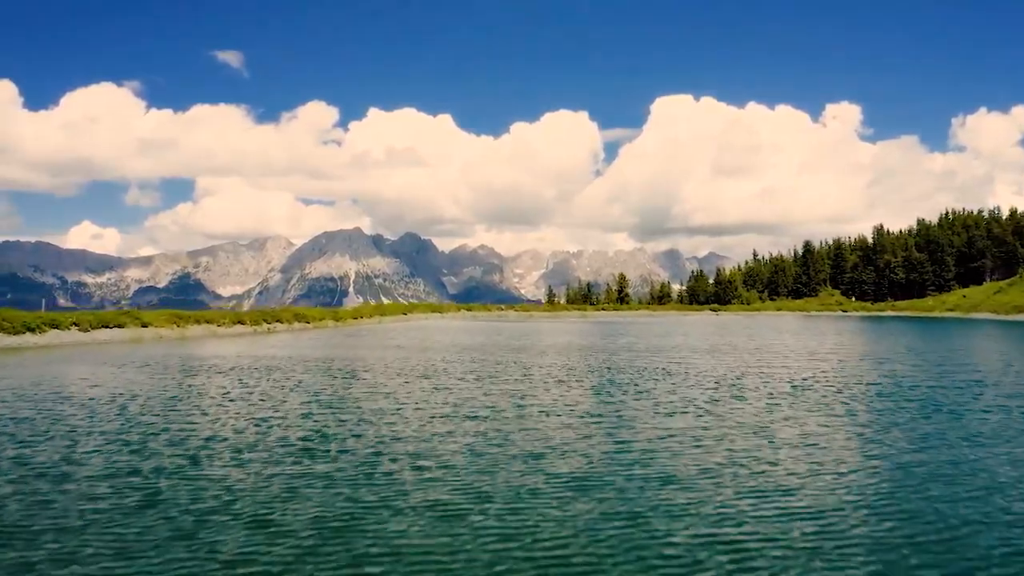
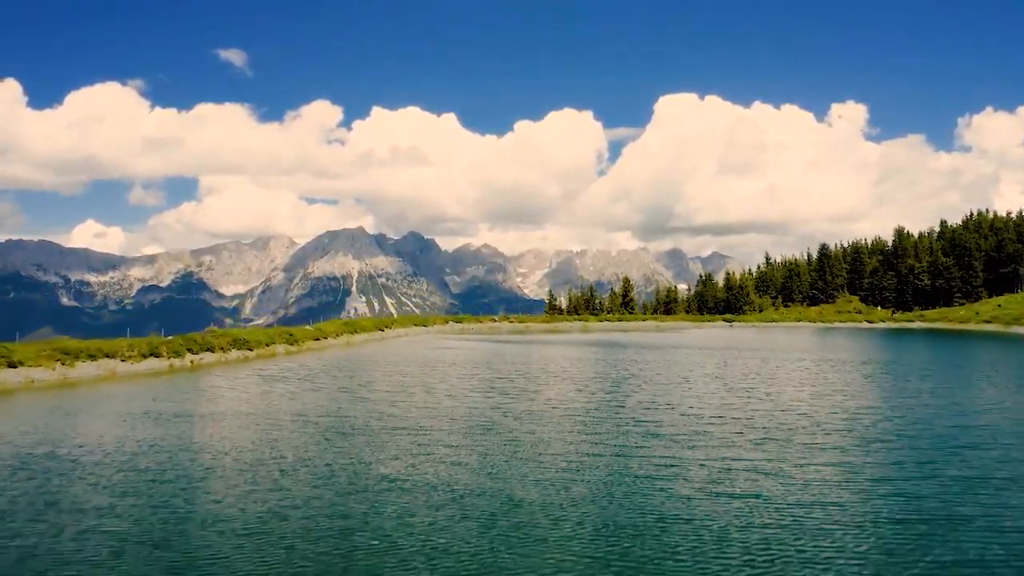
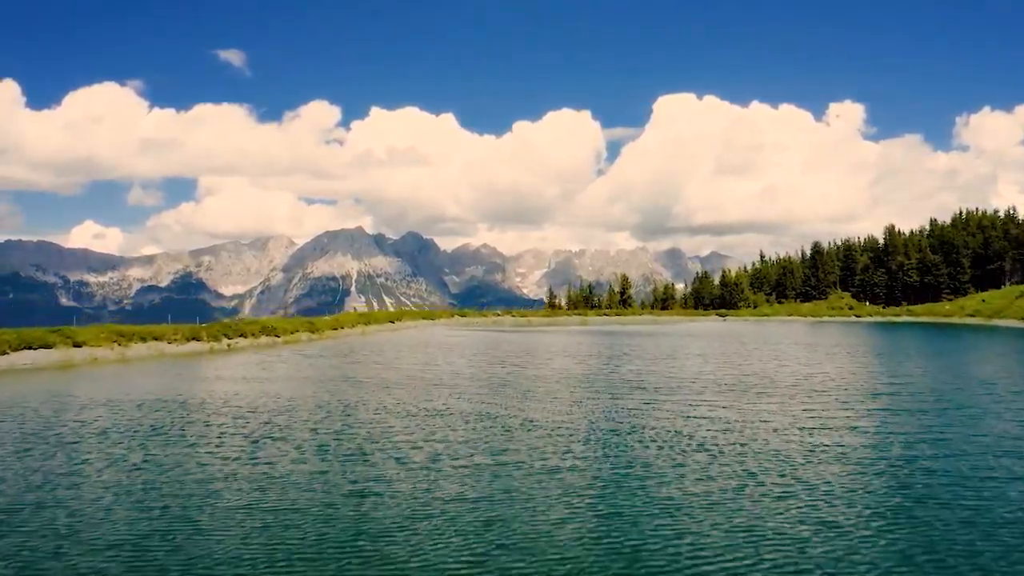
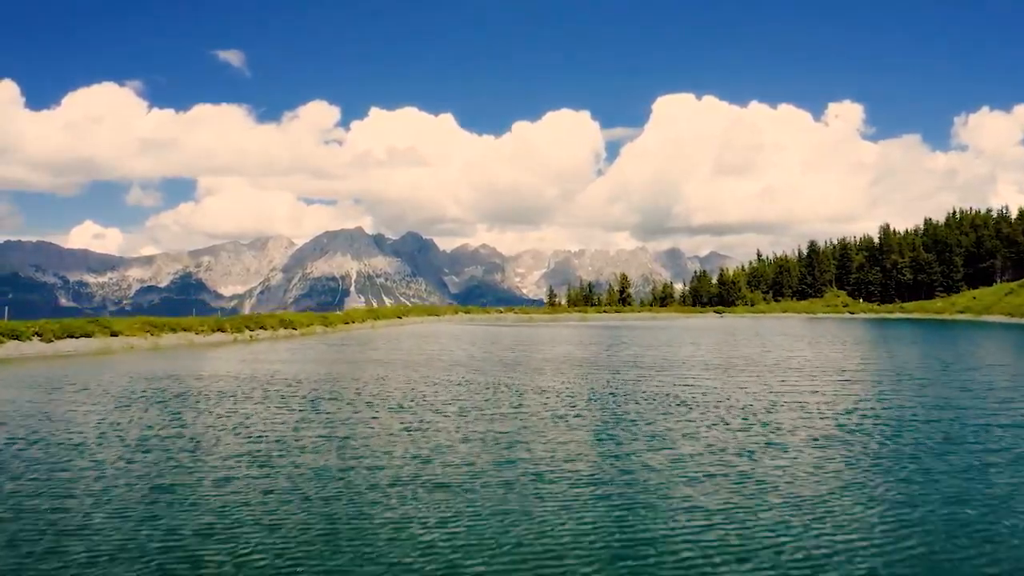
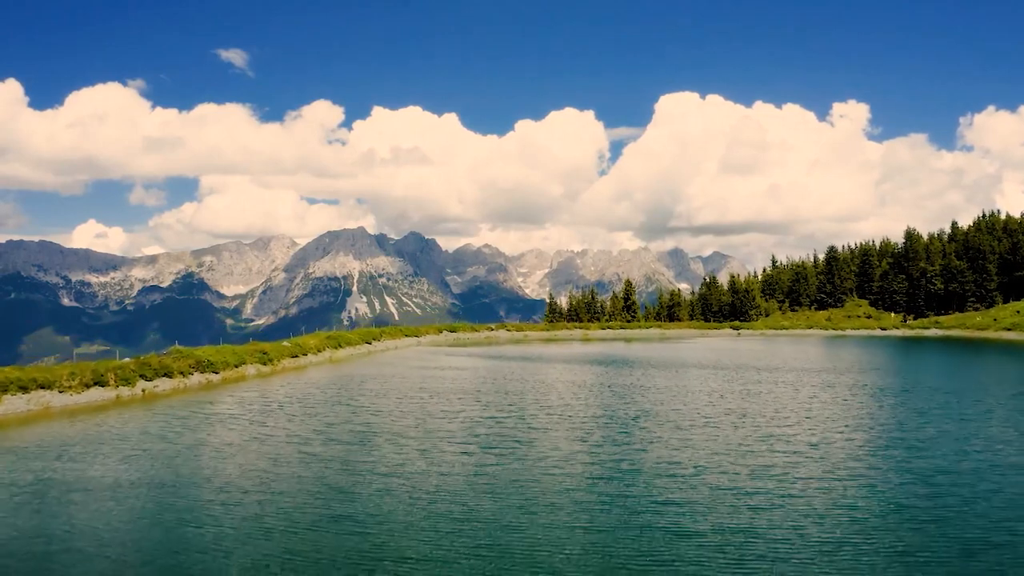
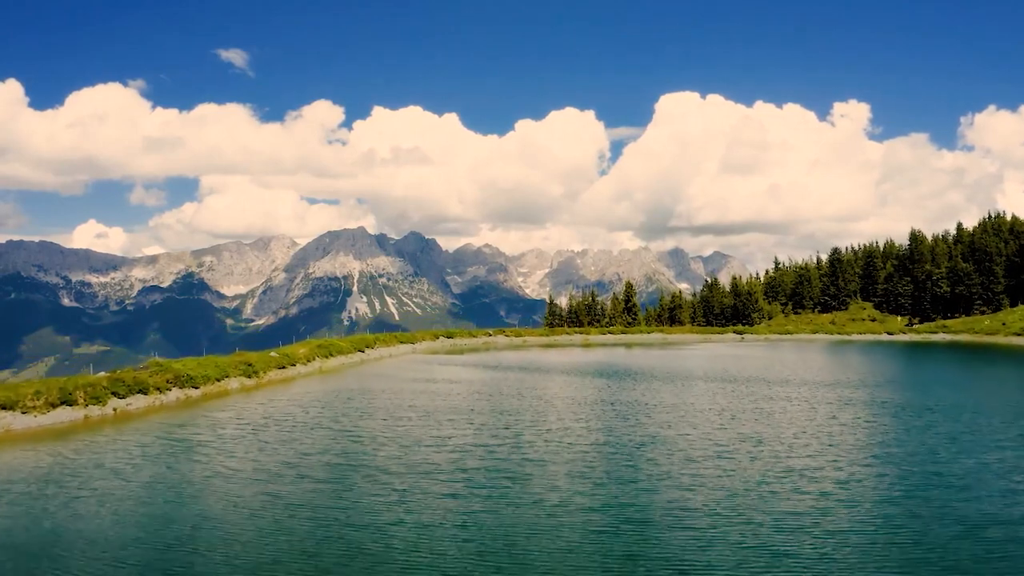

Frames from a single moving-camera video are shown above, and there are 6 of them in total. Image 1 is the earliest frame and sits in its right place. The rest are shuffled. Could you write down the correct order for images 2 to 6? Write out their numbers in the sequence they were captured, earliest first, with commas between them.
4, 3, 2, 5, 6
